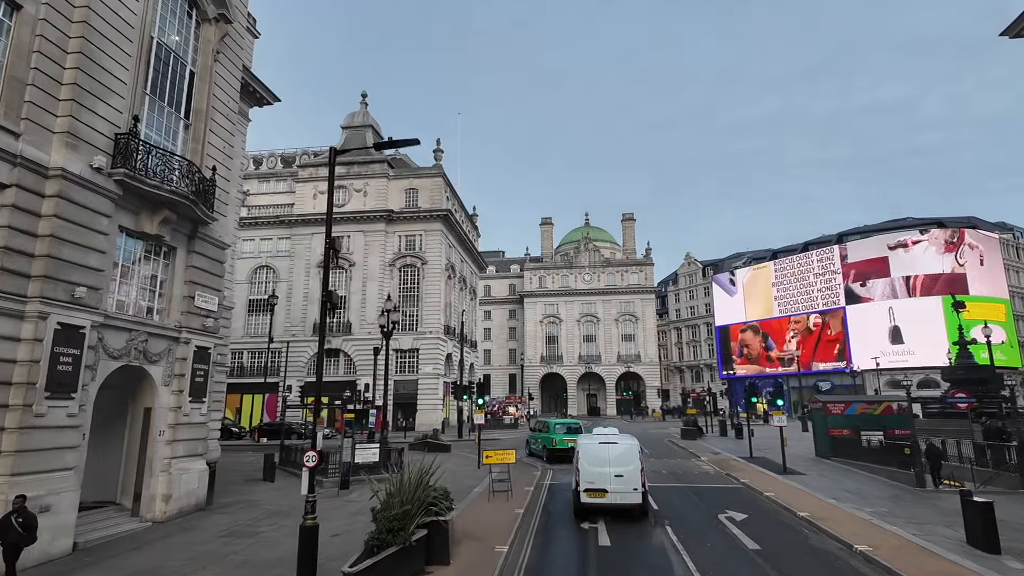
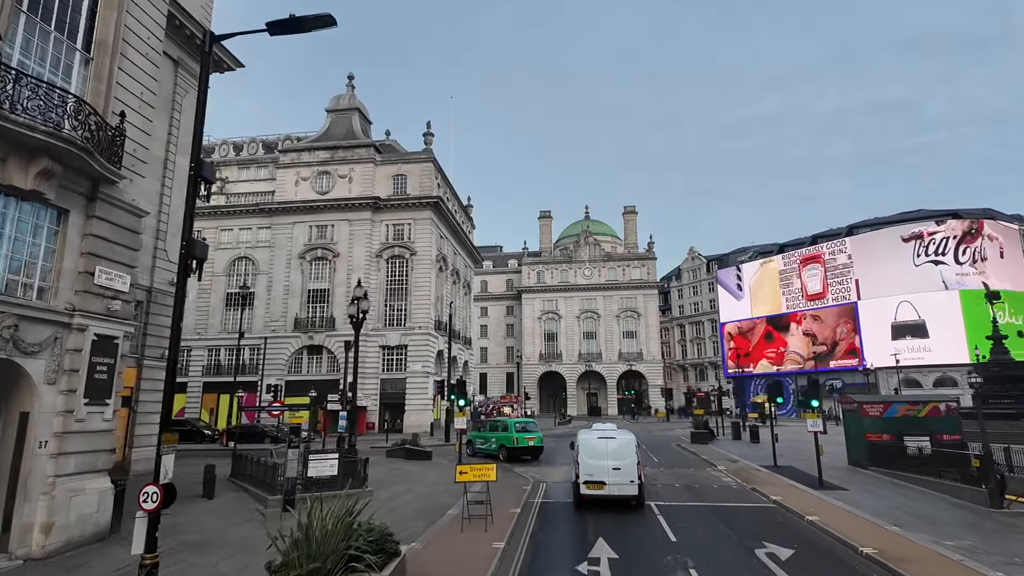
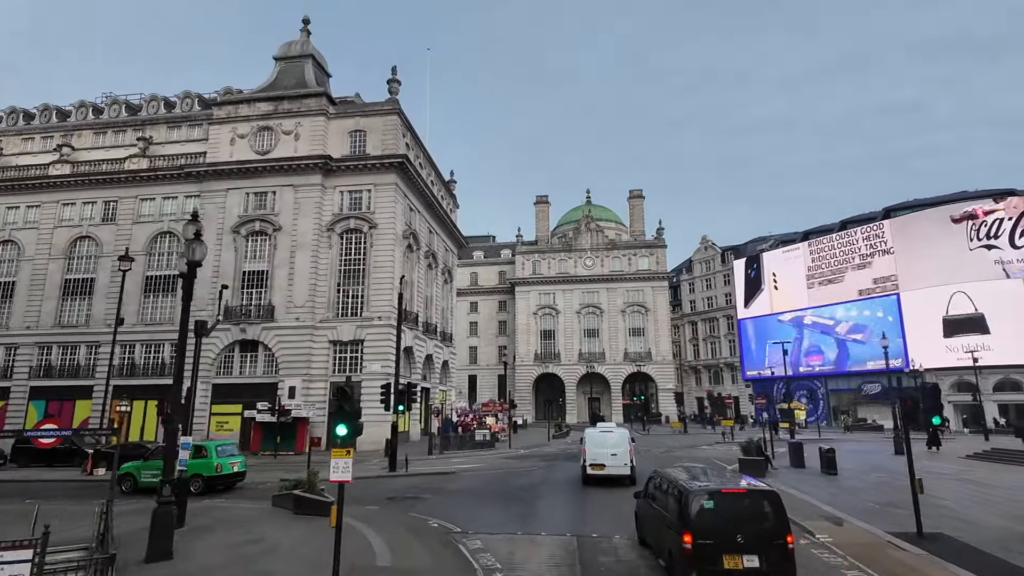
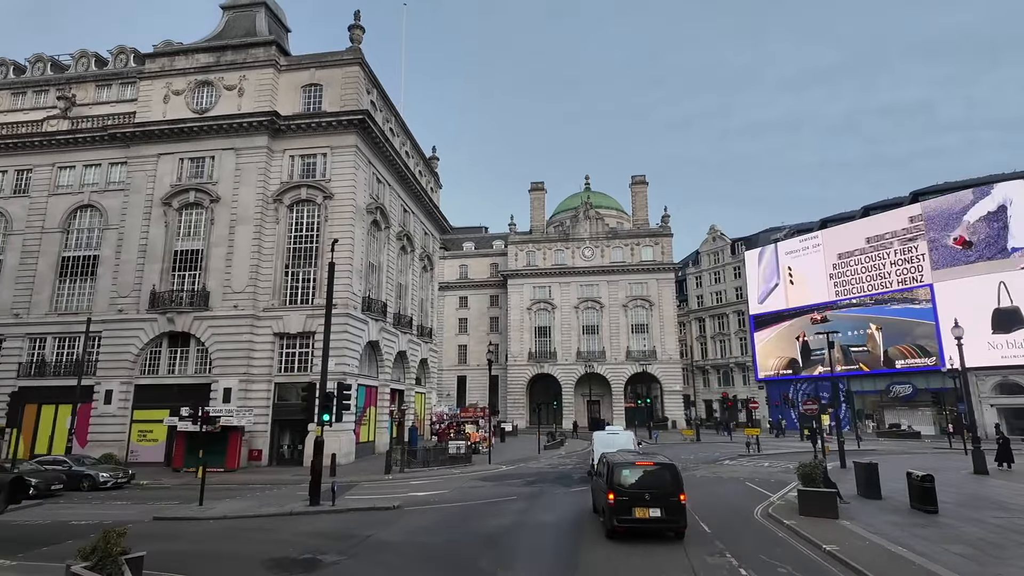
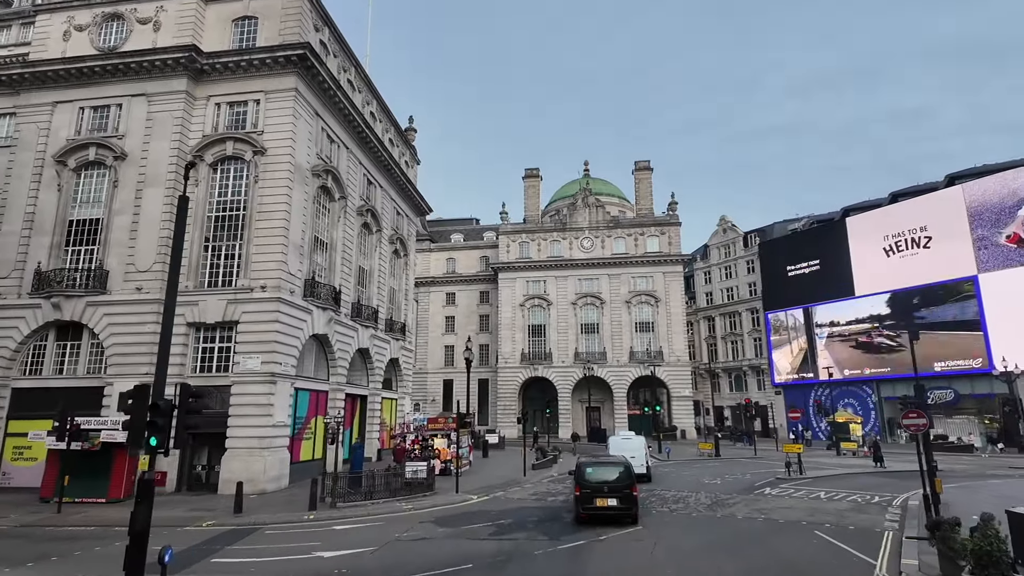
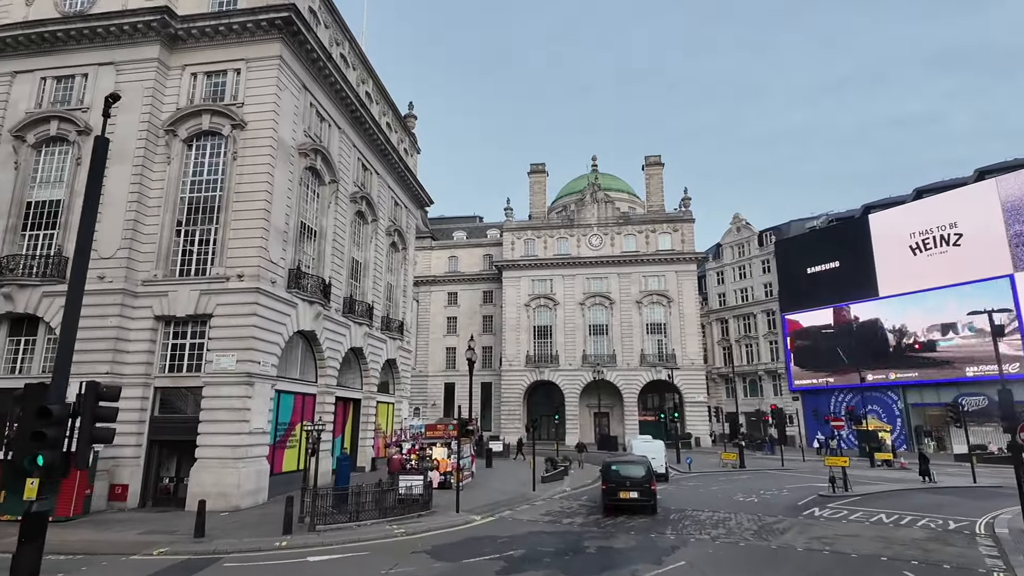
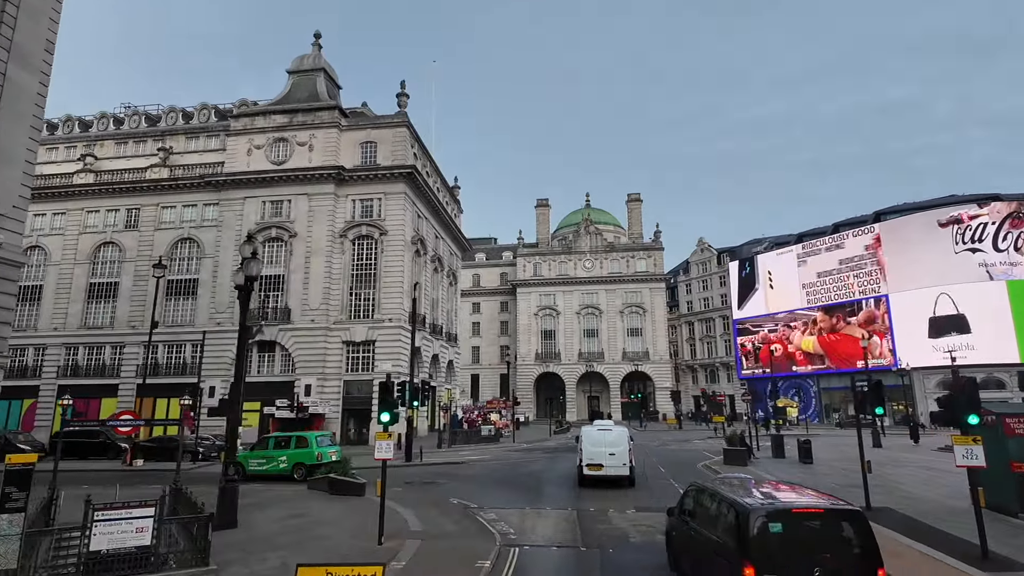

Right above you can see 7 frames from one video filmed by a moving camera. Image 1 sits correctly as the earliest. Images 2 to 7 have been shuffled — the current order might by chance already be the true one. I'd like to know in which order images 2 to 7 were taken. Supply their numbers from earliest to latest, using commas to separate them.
2, 7, 3, 4, 5, 6
